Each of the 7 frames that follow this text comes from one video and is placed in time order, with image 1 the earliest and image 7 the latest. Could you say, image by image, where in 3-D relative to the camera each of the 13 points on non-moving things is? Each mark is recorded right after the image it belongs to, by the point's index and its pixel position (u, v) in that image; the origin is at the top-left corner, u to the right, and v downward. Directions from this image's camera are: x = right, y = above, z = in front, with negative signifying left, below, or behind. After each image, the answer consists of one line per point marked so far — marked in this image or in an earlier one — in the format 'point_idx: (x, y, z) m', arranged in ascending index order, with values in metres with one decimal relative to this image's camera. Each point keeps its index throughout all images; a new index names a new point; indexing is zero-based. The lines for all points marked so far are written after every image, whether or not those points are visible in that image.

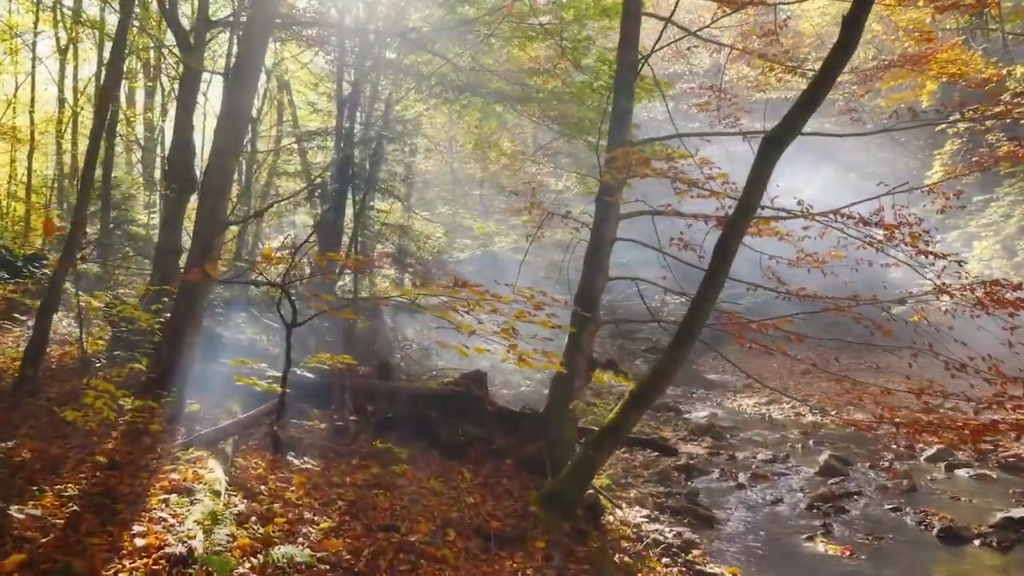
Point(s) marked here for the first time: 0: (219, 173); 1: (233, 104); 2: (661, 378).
0: (-3.0, +1.1, +6.6) m
1: (-2.8, +1.9, +6.6) m
2: (+1.4, -0.8, +6.1) m
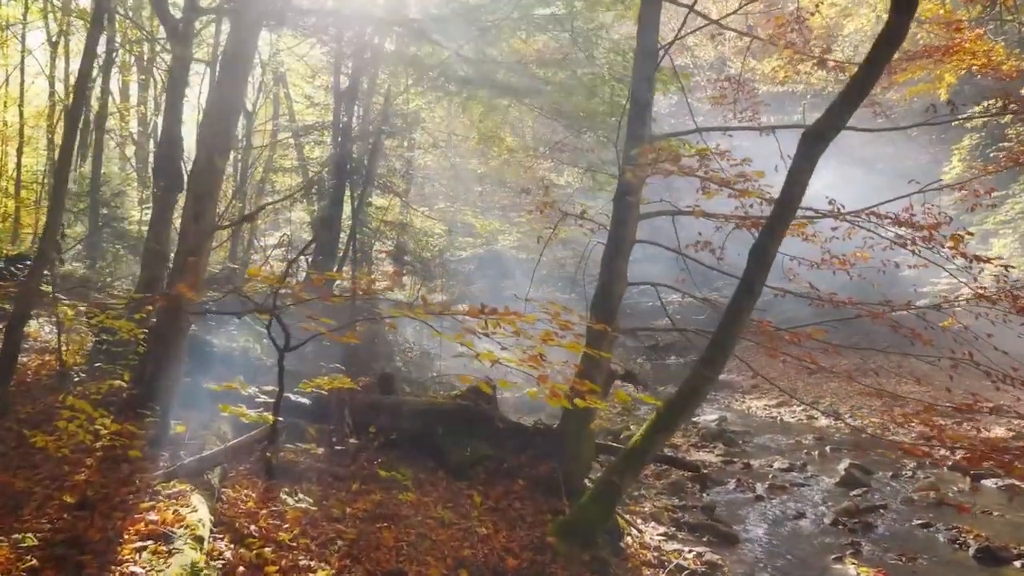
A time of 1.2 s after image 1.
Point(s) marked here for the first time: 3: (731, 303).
0: (-2.8, +1.1, +6.0) m
1: (-2.7, +1.8, +6.0) m
2: (+1.5, -0.9, +5.5) m
3: (+1.8, -0.1, +5.5) m
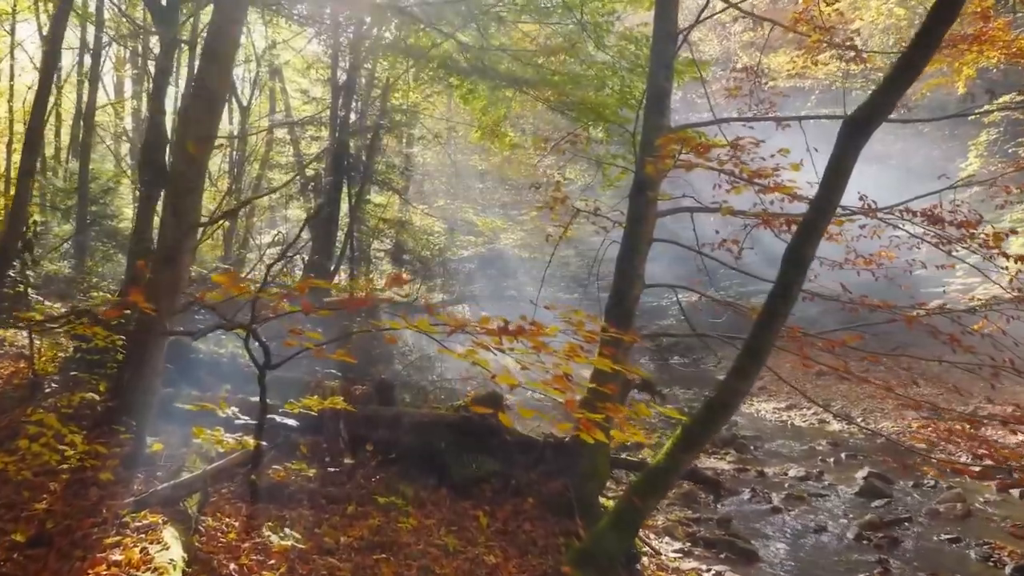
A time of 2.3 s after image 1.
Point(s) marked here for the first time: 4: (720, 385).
0: (-2.7, +1.0, +5.5) m
1: (-2.6, +1.8, +5.5) m
2: (+1.6, -0.9, +5.0) m
3: (+1.9, -0.2, +5.0) m
4: (+1.7, -0.8, +5.1) m
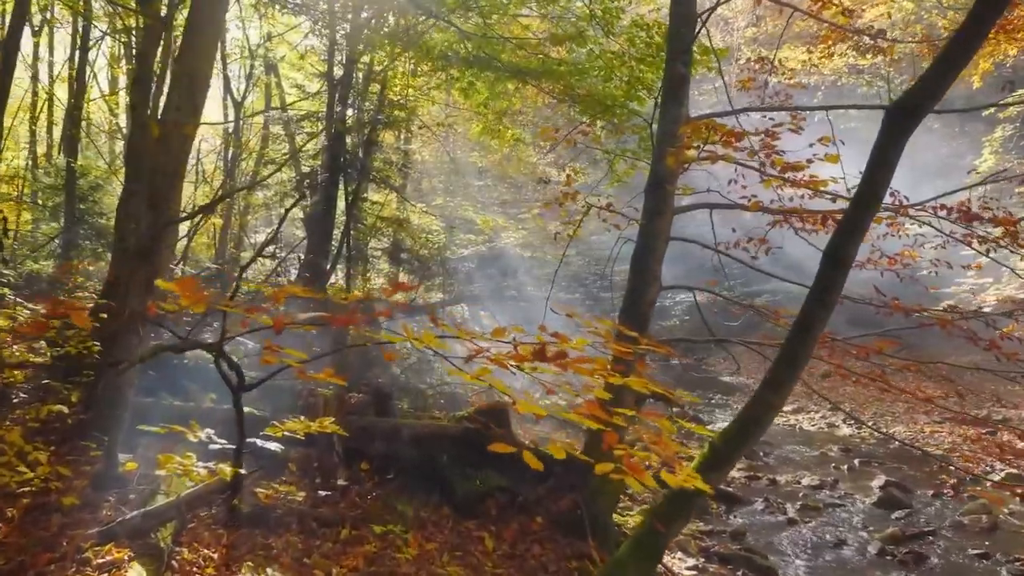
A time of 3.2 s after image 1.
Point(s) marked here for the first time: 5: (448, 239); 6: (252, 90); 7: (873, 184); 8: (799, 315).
0: (-2.7, +1.0, +5.0) m
1: (-2.5, +1.7, +5.0) m
2: (+1.7, -1.0, +4.6) m
3: (+2.0, -0.2, +4.5) m
4: (+1.7, -0.8, +4.6) m
5: (-1.3, +1.0, +13.0) m
6: (-7.2, +5.5, +18.0) m
7: (+2.5, +0.7, +4.5) m
8: (+2.0, -0.2, +4.6) m
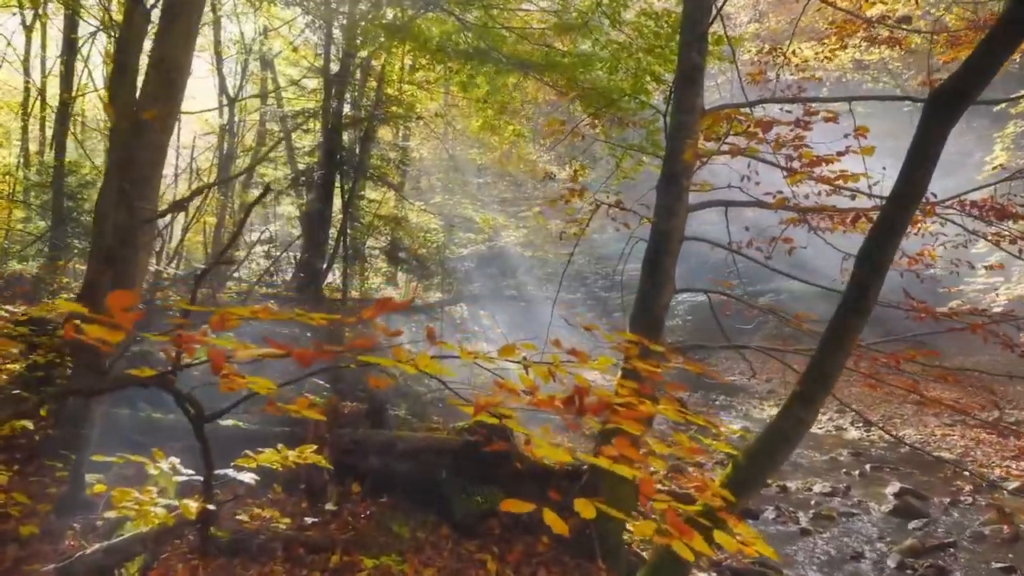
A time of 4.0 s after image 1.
0: (-2.6, +1.0, +4.6) m
1: (-2.5, +1.7, +4.6) m
2: (+1.7, -1.0, +4.2) m
3: (+2.0, -0.2, +4.1) m
4: (+1.8, -0.8, +4.3) m
5: (-1.3, +1.0, +12.7) m
6: (-7.2, +5.5, +17.6) m
7: (+2.5, +0.7, +4.1) m
8: (+2.1, -0.2, +4.2) m
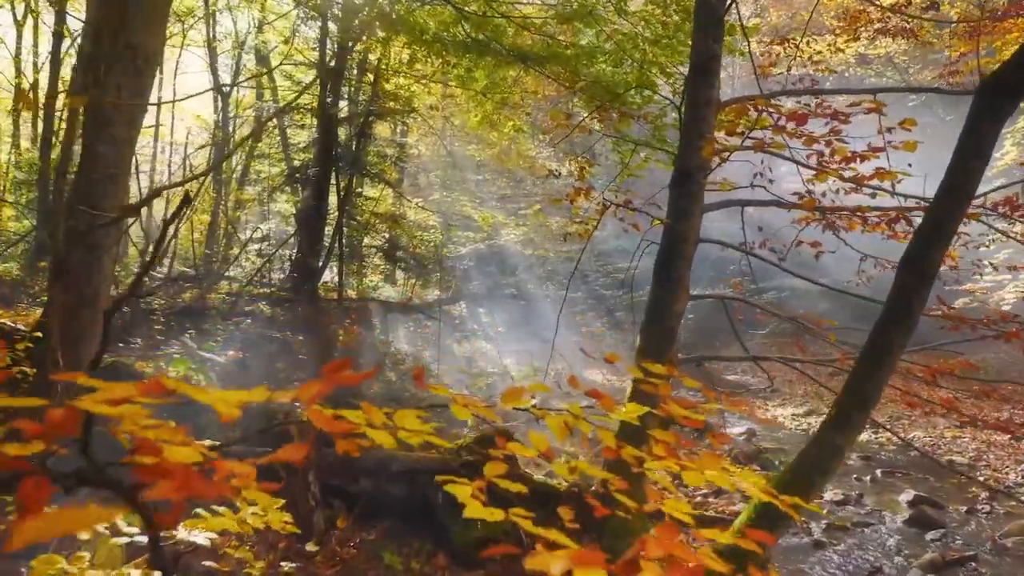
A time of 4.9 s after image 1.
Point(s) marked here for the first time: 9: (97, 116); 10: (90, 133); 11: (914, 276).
0: (-2.6, +0.9, +4.2) m
1: (-2.5, +1.6, +4.2) m
2: (+1.7, -1.1, +3.8) m
3: (+2.1, -0.3, +3.7) m
4: (+1.8, -0.9, +3.9) m
5: (-1.3, +1.0, +12.2) m
6: (-7.2, +5.5, +17.1) m
7: (+2.5, +0.6, +3.7) m
8: (+2.1, -0.3, +3.8) m
9: (-2.6, +1.1, +4.2) m
10: (-2.7, +1.0, +4.2) m
11: (+2.3, +0.1, +3.7) m
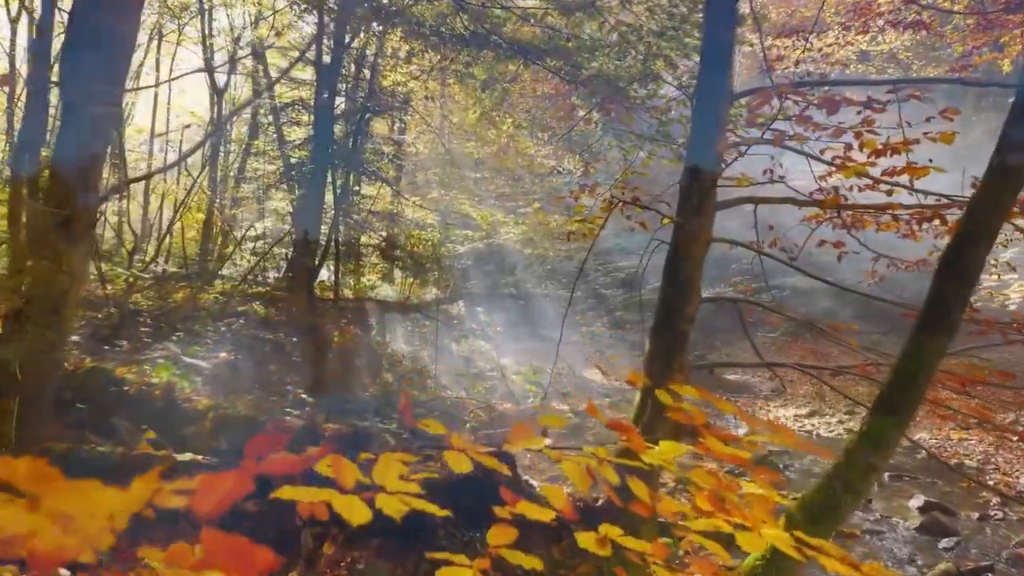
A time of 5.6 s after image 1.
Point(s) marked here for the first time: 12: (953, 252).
0: (-2.6, +0.9, +3.9) m
1: (-2.5, +1.6, +3.9) m
2: (+1.7, -1.1, +3.5) m
3: (+2.1, -0.3, +3.4) m
4: (+1.8, -0.9, +3.6) m
5: (-1.3, +1.0, +11.9) m
6: (-7.2, +5.5, +16.8) m
7: (+2.6, +0.6, +3.4) m
8: (+2.1, -0.3, +3.5) m
9: (-2.6, +1.1, +3.9) m
10: (-2.7, +1.0, +3.9) m
11: (+2.3, +0.1, +3.4) m
12: (+2.3, +0.3, +3.4) m
